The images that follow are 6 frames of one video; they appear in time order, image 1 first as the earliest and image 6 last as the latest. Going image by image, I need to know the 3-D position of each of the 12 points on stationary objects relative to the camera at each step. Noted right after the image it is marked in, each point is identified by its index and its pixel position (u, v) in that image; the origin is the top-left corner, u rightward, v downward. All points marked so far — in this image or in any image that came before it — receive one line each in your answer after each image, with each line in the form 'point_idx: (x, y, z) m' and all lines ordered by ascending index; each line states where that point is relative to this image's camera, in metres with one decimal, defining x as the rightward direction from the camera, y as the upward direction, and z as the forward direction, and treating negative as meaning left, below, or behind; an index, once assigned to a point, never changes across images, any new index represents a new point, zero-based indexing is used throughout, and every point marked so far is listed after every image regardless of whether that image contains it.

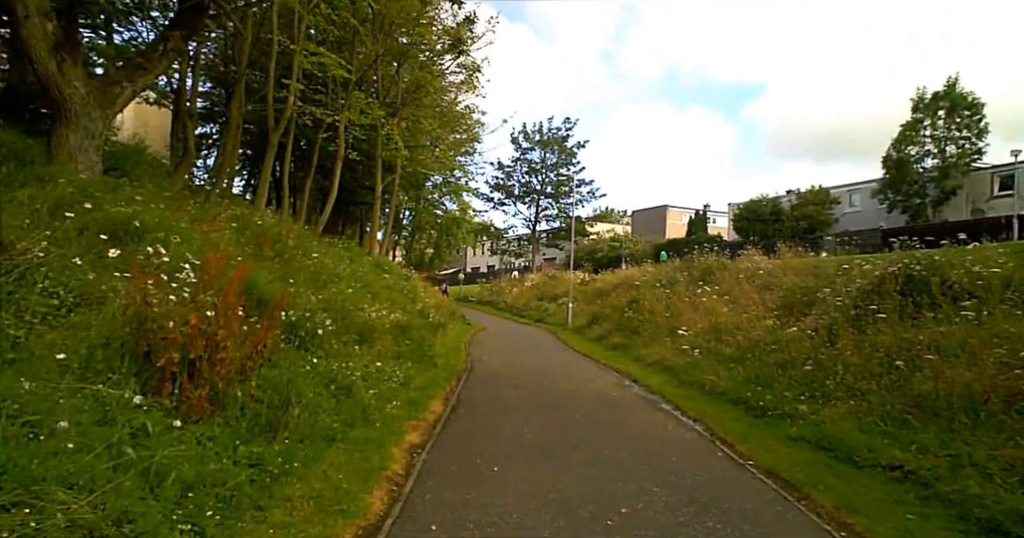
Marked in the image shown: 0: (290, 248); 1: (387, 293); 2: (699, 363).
0: (-6.1, +0.6, +14.7) m
1: (-4.5, -1.0, +19.6) m
2: (+4.7, -2.4, +13.5) m
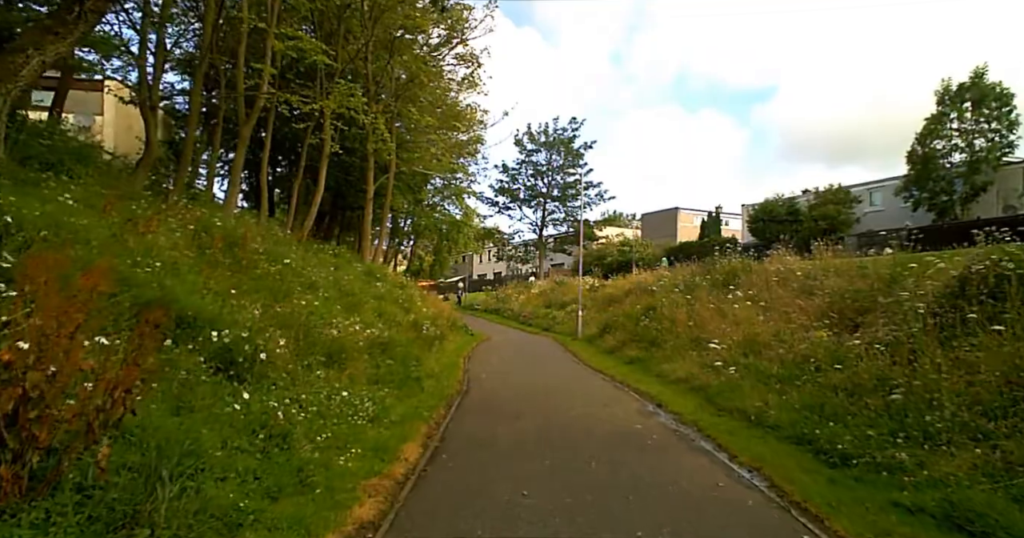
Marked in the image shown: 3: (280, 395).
0: (-6.1, +0.4, +12.7) m
1: (-4.4, -1.2, +17.6) m
2: (+4.7, -2.4, +11.3) m
3: (-3.1, -1.7, +7.2) m
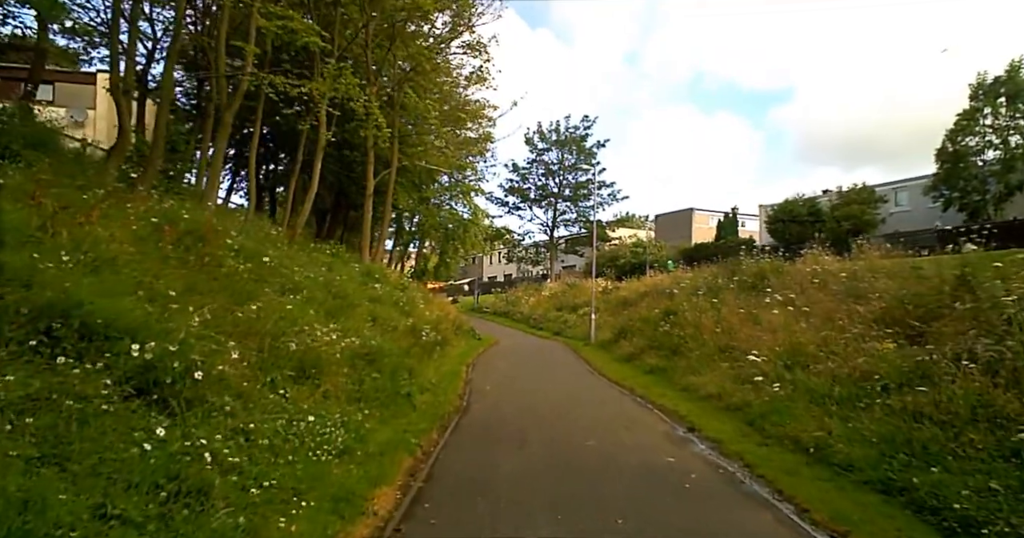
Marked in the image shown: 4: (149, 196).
0: (-5.9, +0.4, +11.1) m
1: (-4.2, -1.2, +16.0) m
2: (+4.8, -2.4, +9.5) m
3: (-3.1, -1.6, +5.6) m
4: (-8.5, +1.7, +12.7) m
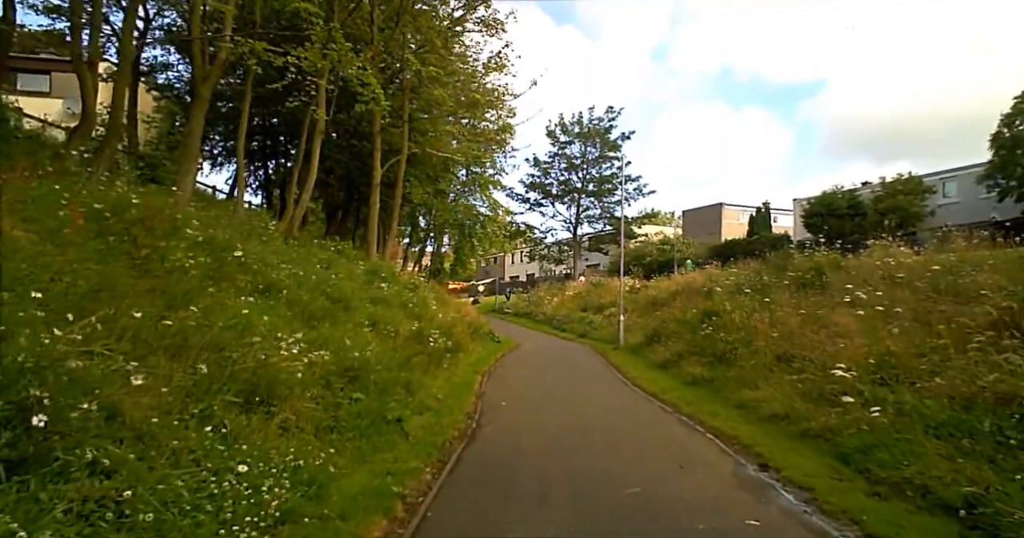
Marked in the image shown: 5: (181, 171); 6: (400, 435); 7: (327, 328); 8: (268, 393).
0: (-5.7, +0.5, +9.2) m
1: (-3.7, -1.1, +14.0) m
2: (+5.0, -2.2, +7.1) m
3: (-3.0, -1.5, +3.6) m
4: (-8.2, +1.8, +10.9) m
5: (-8.5, +2.5, +13.9) m
6: (-1.6, -2.4, +8.0) m
7: (-3.4, -1.1, +9.9) m
8: (-3.0, -1.5, +6.6) m
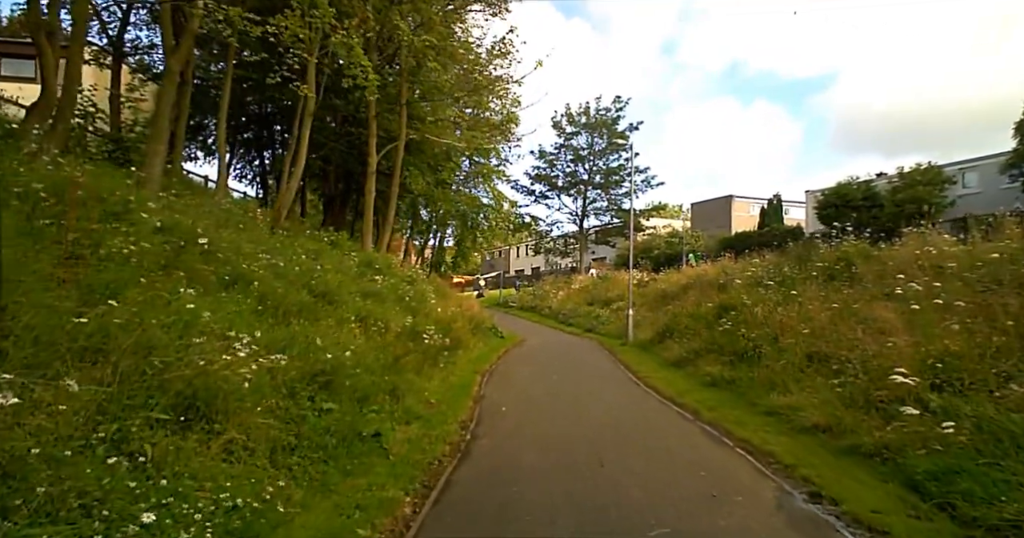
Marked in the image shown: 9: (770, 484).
0: (-5.7, +0.6, +8.0) m
1: (-3.6, -0.9, +12.7) m
2: (+5.0, -2.1, +5.8) m
3: (-3.1, -1.4, +2.3) m
4: (-8.2, +2.0, +9.7) m
5: (-8.4, +2.7, +12.6) m
6: (-1.6, -2.3, +6.7) m
7: (-3.4, -0.9, +8.7) m
8: (-3.0, -1.3, +5.4) m
9: (+3.2, -2.6, +6.7) m
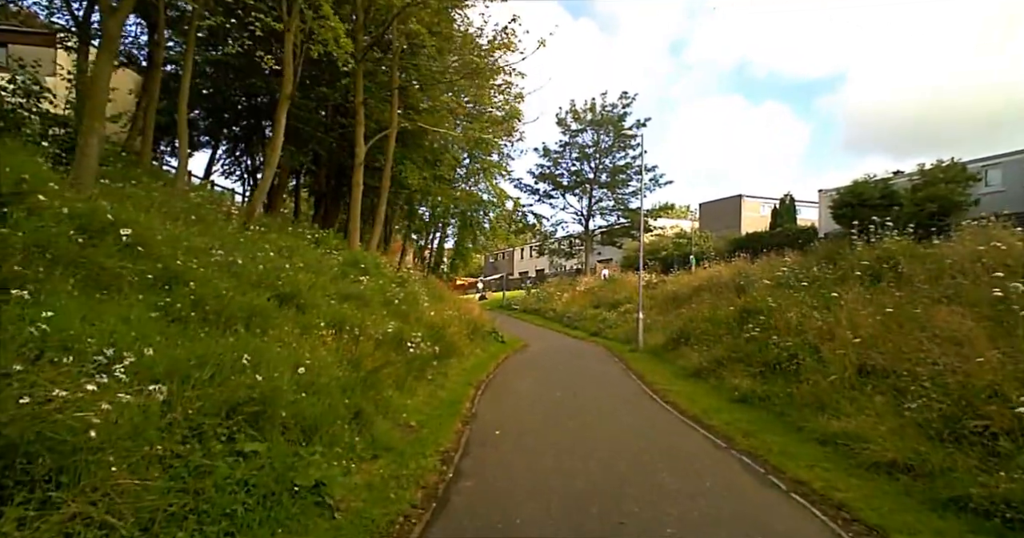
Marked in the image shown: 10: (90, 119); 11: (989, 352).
0: (-5.8, +0.7, +6.2) m
1: (-3.7, -0.9, +11.0) m
2: (+4.9, -2.0, +3.9) m
3: (-3.2, -1.3, +0.6) m
4: (-8.3, +2.0, +8.0) m
5: (-8.5, +2.7, +10.9) m
6: (-1.7, -2.2, +4.9) m
7: (-3.5, -0.8, +6.9) m
8: (-3.1, -1.3, +3.6) m
9: (+3.1, -2.5, +4.8) m
10: (-8.0, +2.9, +10.4) m
11: (+7.1, -1.1, +8.1) m
